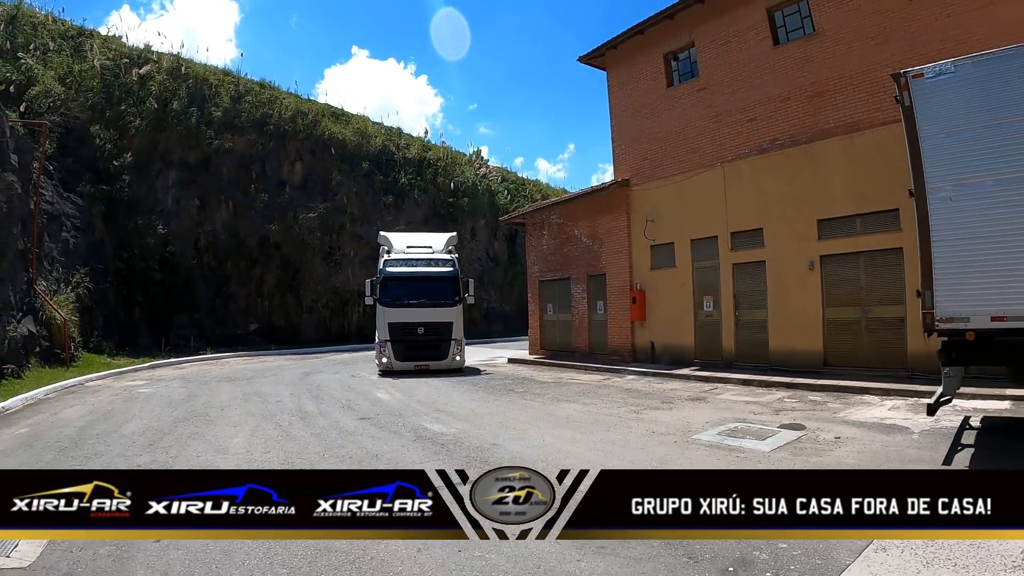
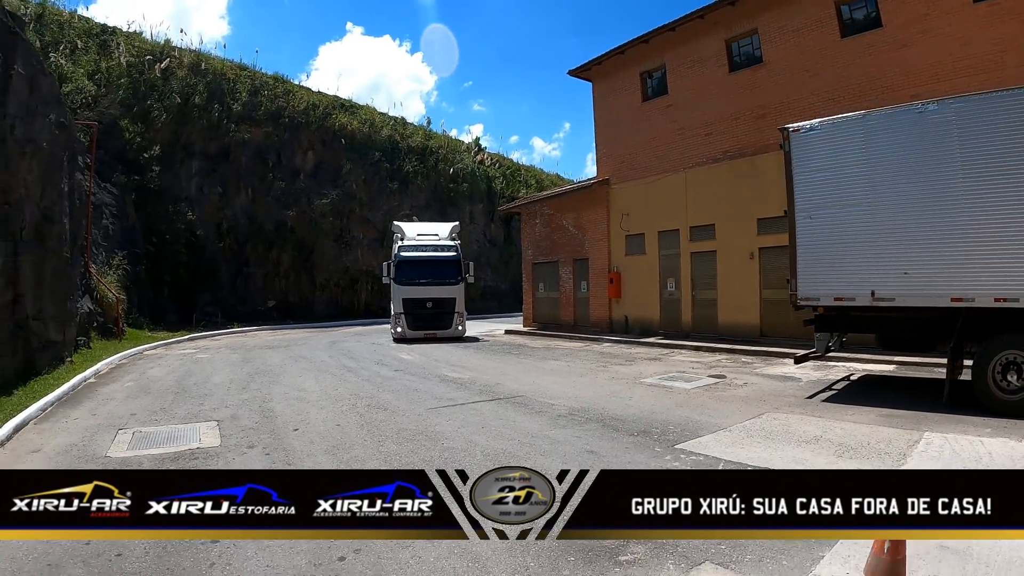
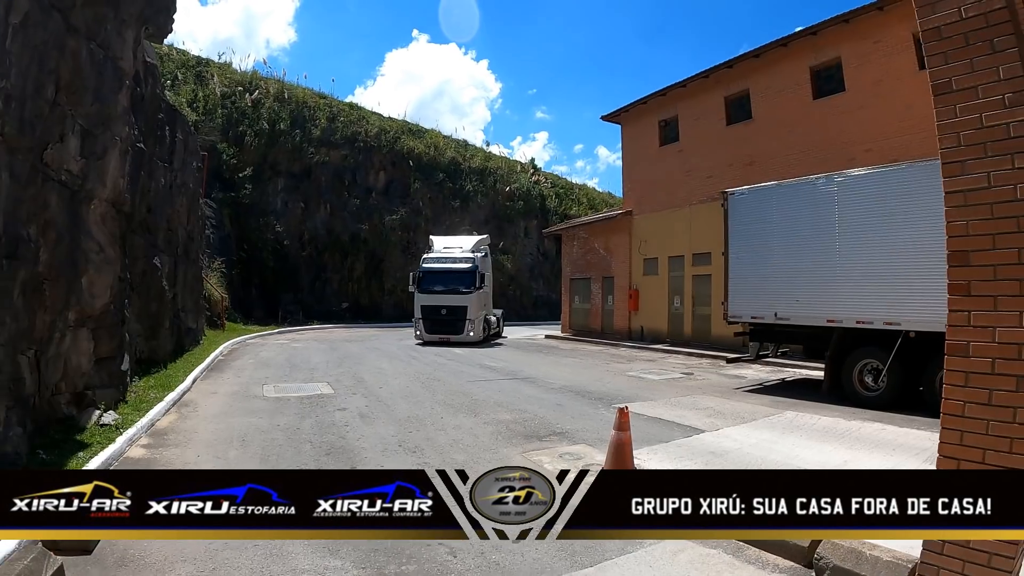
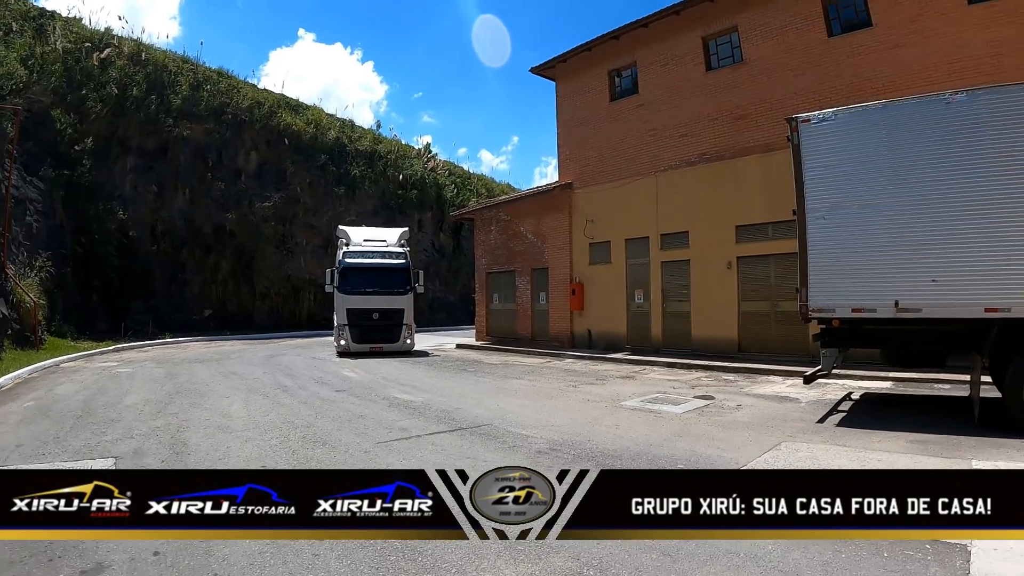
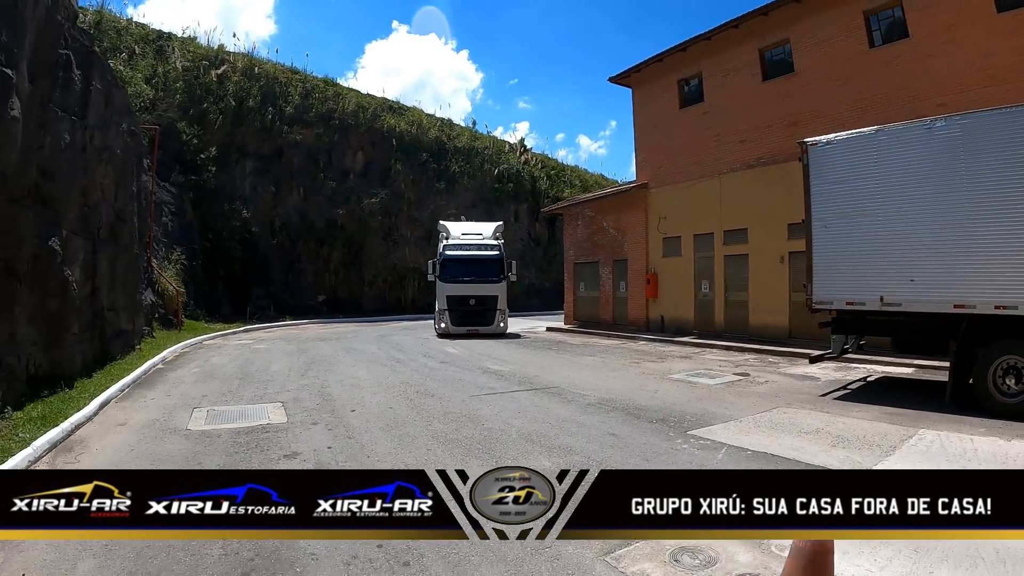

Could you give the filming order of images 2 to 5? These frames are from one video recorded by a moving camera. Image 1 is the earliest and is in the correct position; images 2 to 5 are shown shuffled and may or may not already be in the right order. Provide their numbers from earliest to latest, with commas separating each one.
4, 2, 5, 3
